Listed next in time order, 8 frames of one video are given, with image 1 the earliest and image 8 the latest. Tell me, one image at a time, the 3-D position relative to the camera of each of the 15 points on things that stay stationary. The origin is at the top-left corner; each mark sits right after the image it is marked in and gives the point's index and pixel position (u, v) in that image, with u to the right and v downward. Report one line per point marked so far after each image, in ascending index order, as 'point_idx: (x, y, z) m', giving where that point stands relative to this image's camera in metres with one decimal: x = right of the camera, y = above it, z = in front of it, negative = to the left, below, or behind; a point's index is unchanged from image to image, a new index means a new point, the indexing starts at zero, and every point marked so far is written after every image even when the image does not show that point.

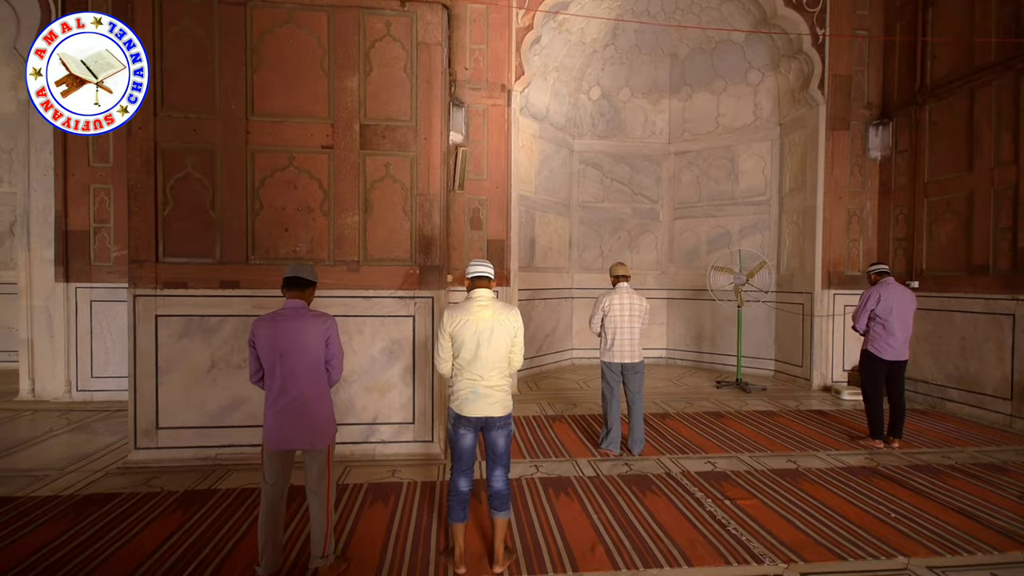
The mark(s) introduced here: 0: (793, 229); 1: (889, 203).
0: (+3.8, +0.8, +6.5) m
1: (+4.7, +1.1, +6.0) m
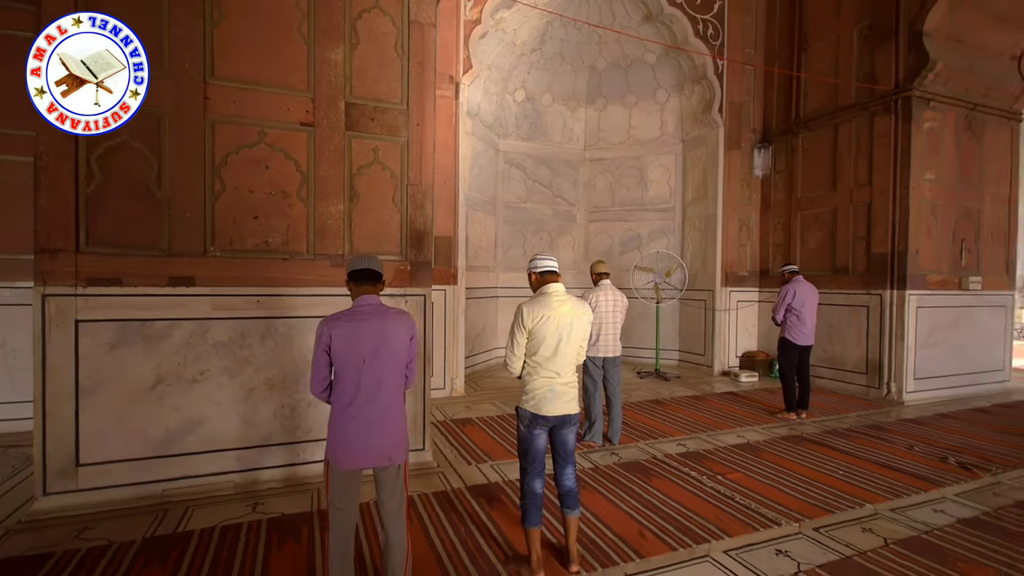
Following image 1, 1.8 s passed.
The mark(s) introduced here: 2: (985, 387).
0: (+2.8, +0.8, +7.4) m
1: (+3.8, +1.1, +7.1) m
2: (+6.1, -1.3, +6.2) m
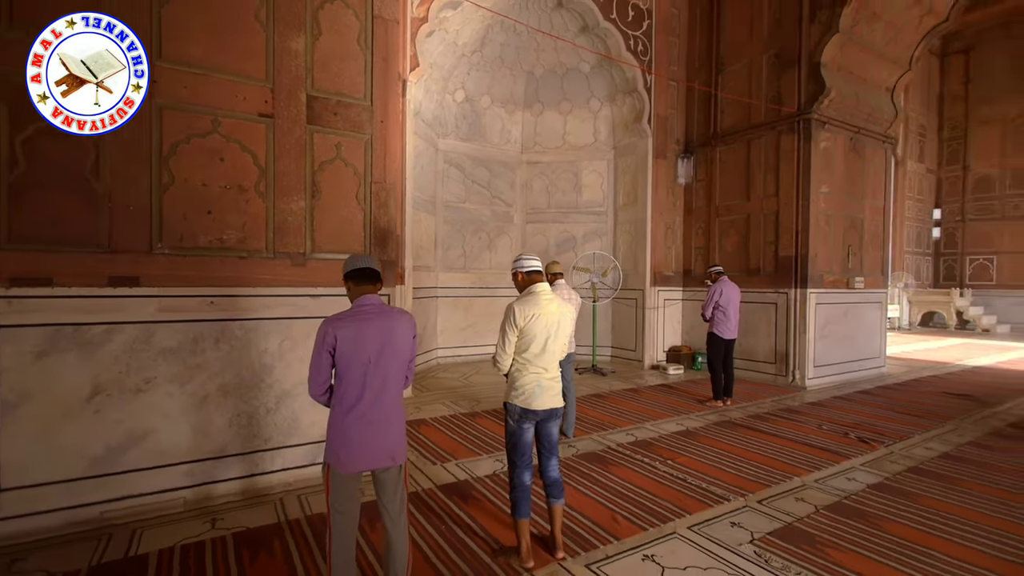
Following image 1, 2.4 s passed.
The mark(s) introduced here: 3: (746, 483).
0: (+1.8, +0.8, +7.8) m
1: (+2.9, +1.1, +7.8) m
2: (+5.3, -1.3, +7.2) m
3: (+1.6, -1.3, +3.3) m
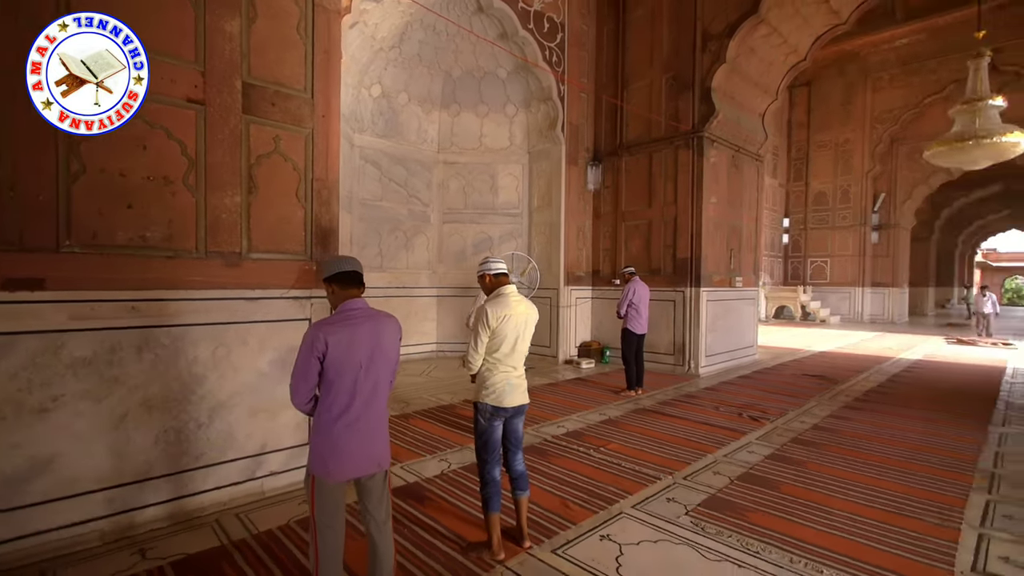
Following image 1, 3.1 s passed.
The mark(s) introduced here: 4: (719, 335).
0: (+0.5, +0.8, +8.1) m
1: (+1.5, +1.1, +8.3) m
2: (+4.0, -1.2, +8.3) m
3: (+1.2, -1.3, +3.7) m
4: (+3.2, -0.7, +7.6) m
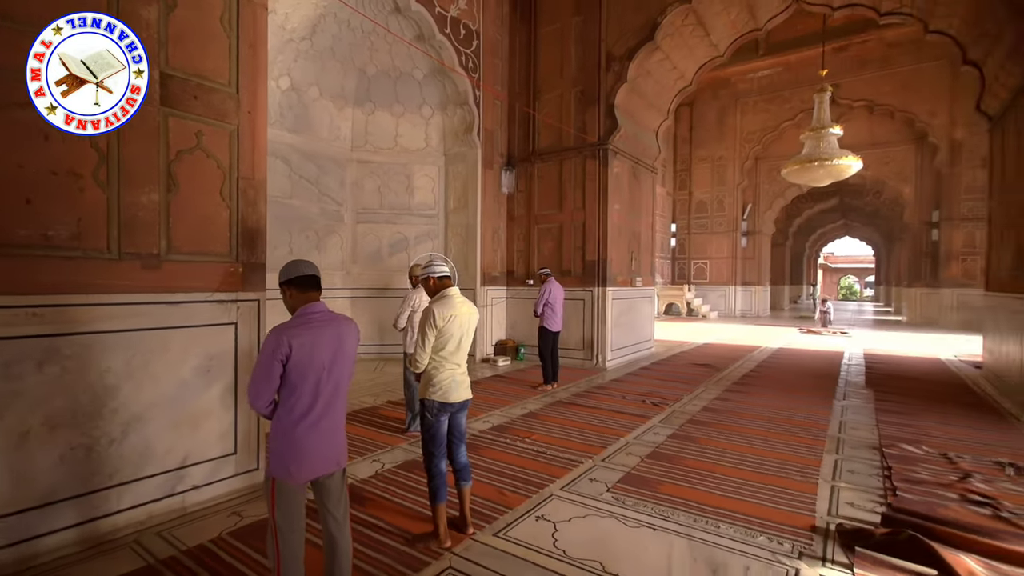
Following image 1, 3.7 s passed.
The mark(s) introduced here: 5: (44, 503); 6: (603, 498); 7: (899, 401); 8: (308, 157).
0: (-0.9, +0.8, +8.3) m
1: (0.0, +1.1, +8.6) m
2: (+2.5, -1.2, +9.1) m
3: (+0.7, -1.4, +4.1) m
4: (+1.9, -0.7, +8.3) m
5: (-2.2, -1.0, +2.3) m
6: (+0.6, -1.4, +3.2) m
7: (+4.7, -1.4, +5.9) m
8: (-3.1, +2.0, +7.4) m
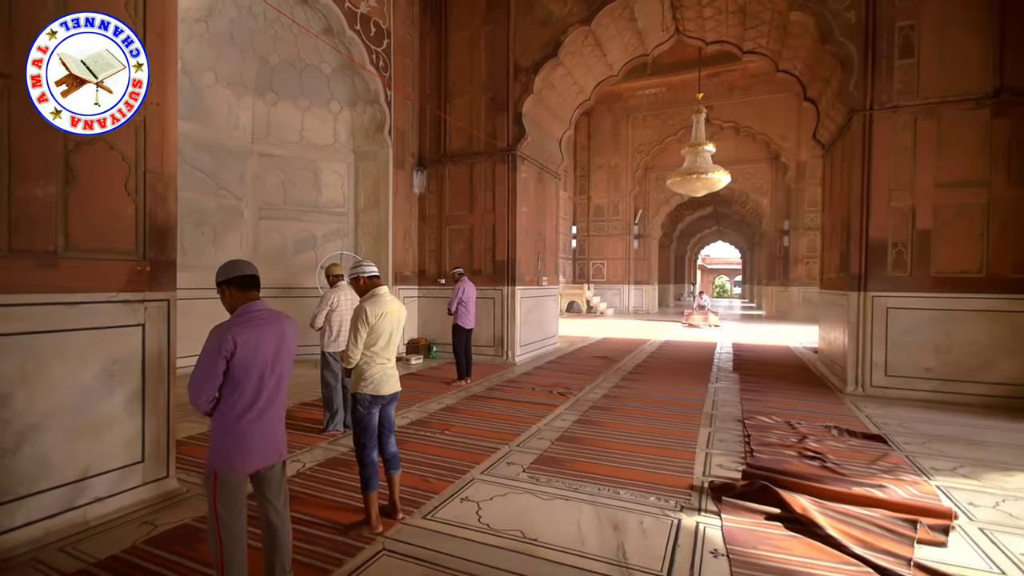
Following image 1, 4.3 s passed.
0: (-2.5, +0.8, +8.2) m
1: (-1.6, +1.1, +8.7) m
2: (+0.7, -1.2, +9.7) m
3: (-0.1, -1.3, +4.4) m
4: (+0.3, -0.7, +8.7) m
5: (-2.6, -1.0, +2.1) m
6: (+0.1, -1.4, +3.5) m
7: (+3.5, -1.4, +6.9) m
8: (-4.5, +2.0, +6.9) m
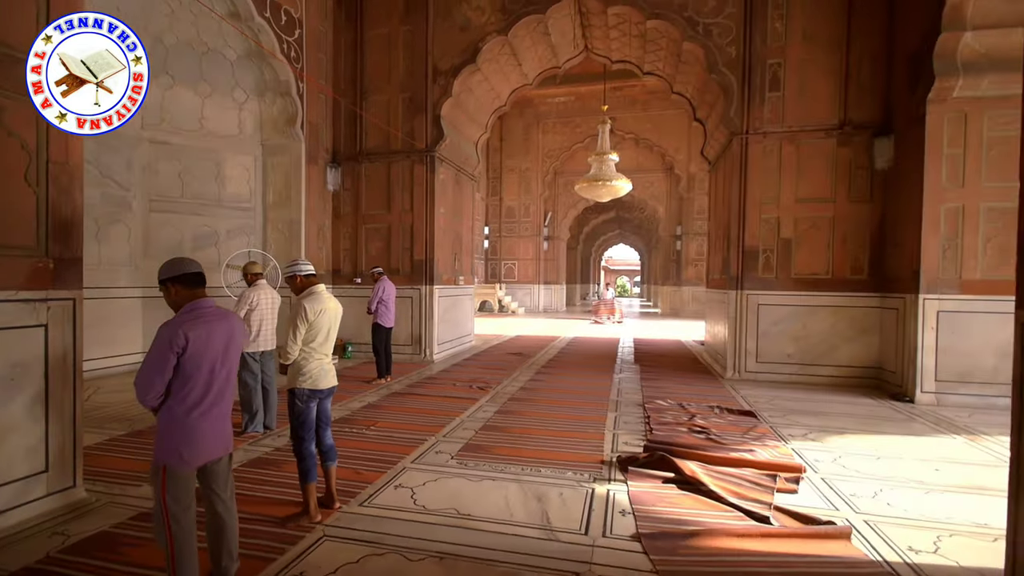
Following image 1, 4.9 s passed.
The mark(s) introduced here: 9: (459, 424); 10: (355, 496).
0: (-3.8, +0.9, +7.9) m
1: (-3.1, +1.1, +8.6) m
2: (-1.0, -1.2, +9.9) m
3: (-0.8, -1.3, +4.6) m
4: (-1.2, -0.7, +8.9) m
5: (-2.8, -1.0, +1.8) m
6: (-0.5, -1.3, +3.7) m
7: (+2.3, -1.3, +7.7) m
8: (-5.6, +2.0, +6.3) m
9: (-0.5, -1.3, +4.7) m
10: (-1.0, -1.3, +3.1) m
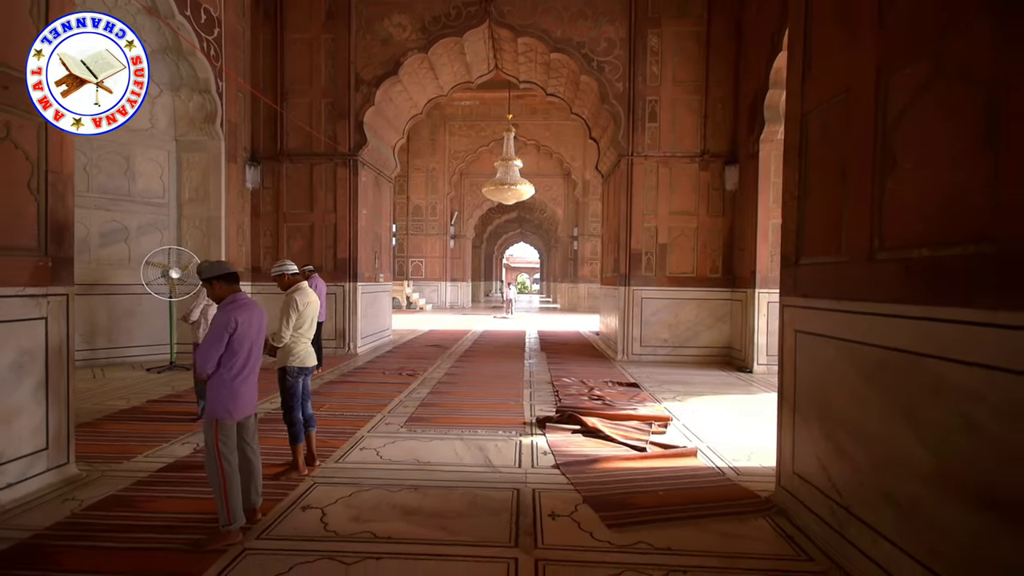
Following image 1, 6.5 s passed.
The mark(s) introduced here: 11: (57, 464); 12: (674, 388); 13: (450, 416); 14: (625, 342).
0: (-5.2, +0.9, +7.8) m
1: (-4.5, +1.2, +8.7) m
2: (-2.8, -1.1, +10.4) m
3: (-1.5, -1.3, +5.2) m
4: (-2.8, -0.6, +9.4) m
5: (-2.9, -1.0, +2.1) m
6: (-1.0, -1.3, +4.4) m
7: (+0.9, -1.3, +9.0) m
8: (-6.5, +2.1, +5.9) m
9: (-1.3, -1.3, +5.4) m
10: (-1.4, -1.3, +3.7) m
11: (-2.9, -1.1, +3.1) m
12: (+2.2, -1.4, +6.6) m
13: (-0.6, -1.3, +5.0) m
14: (+2.0, -1.0, +8.6) m
